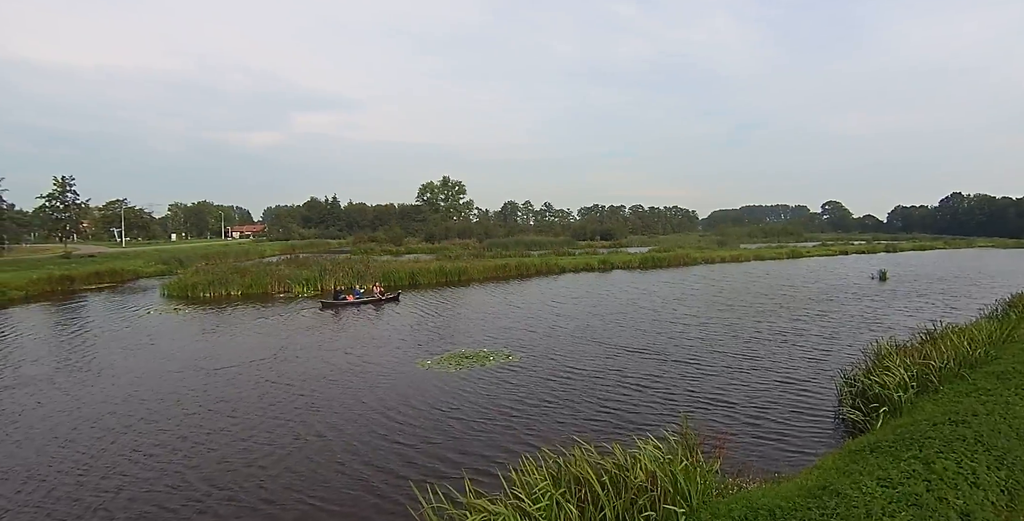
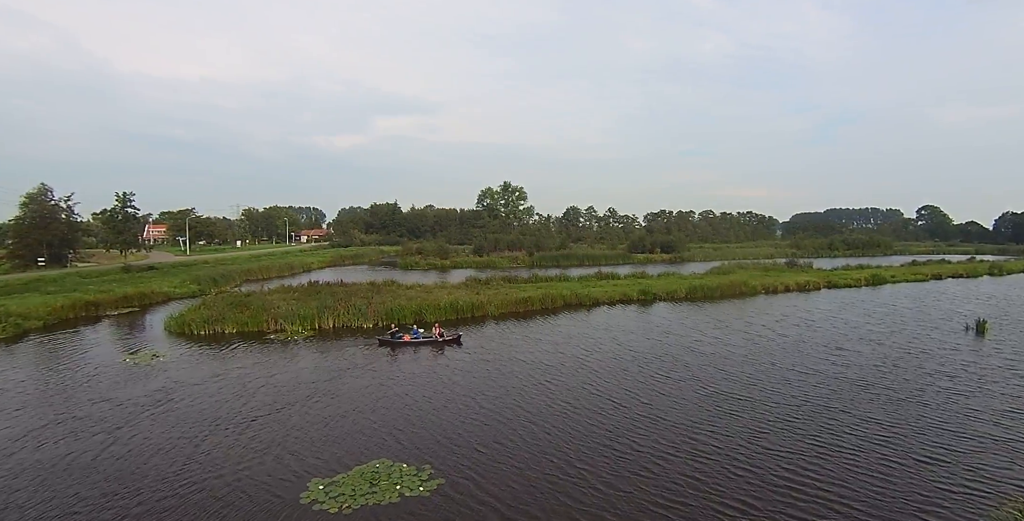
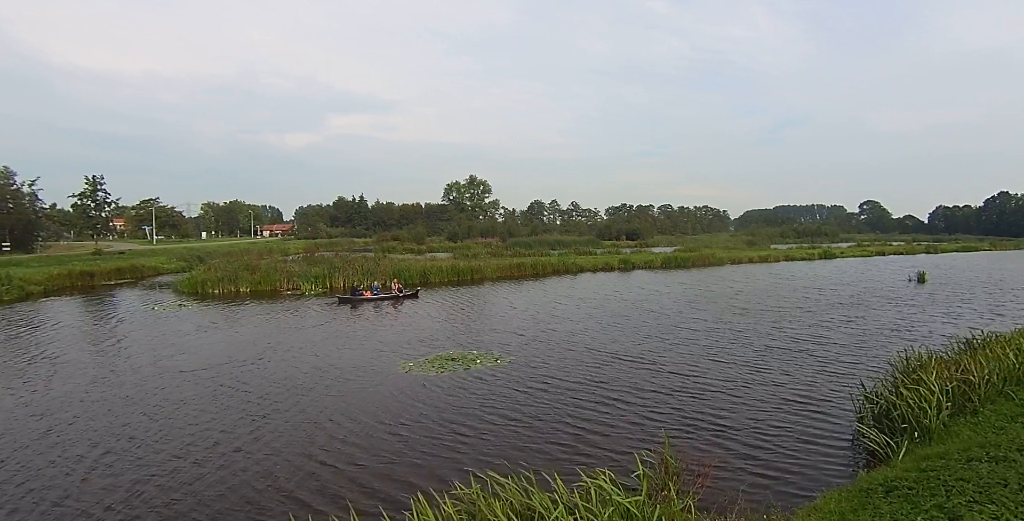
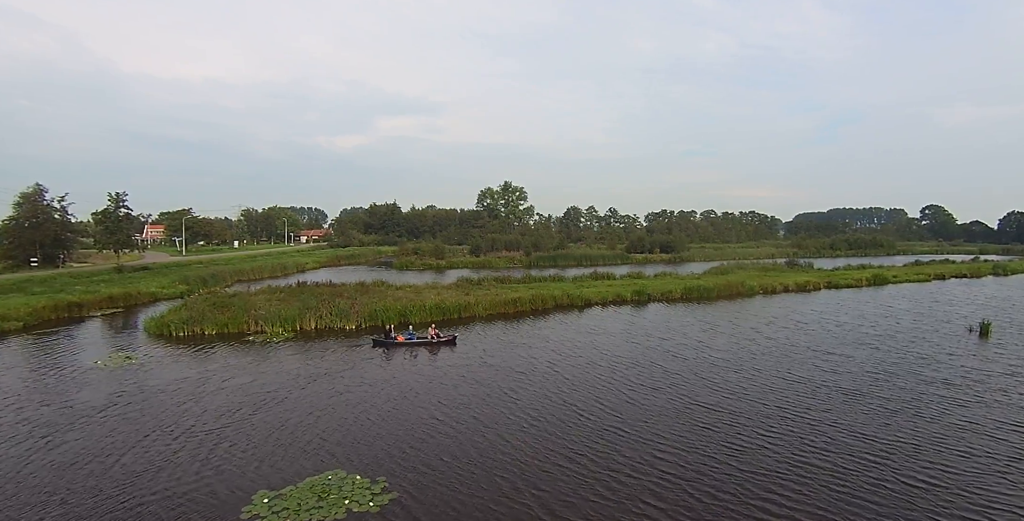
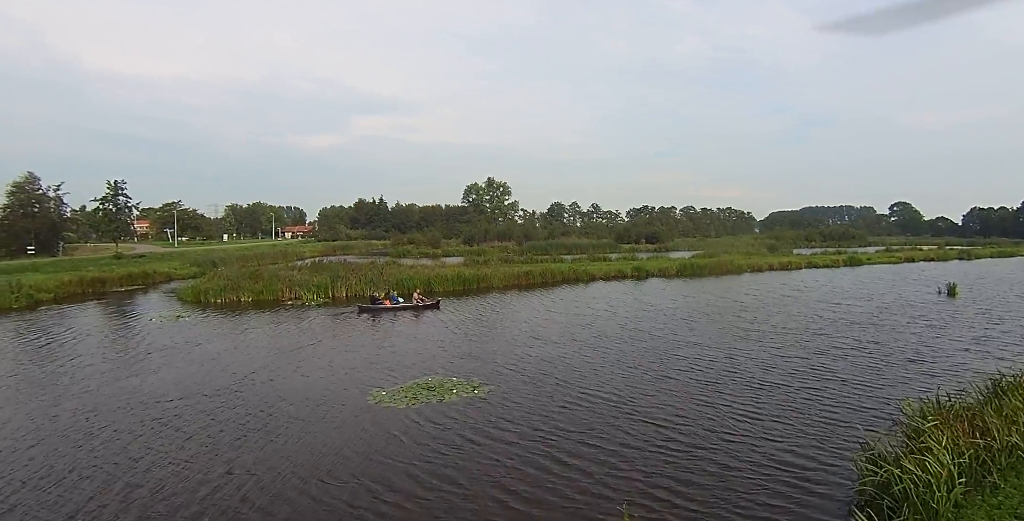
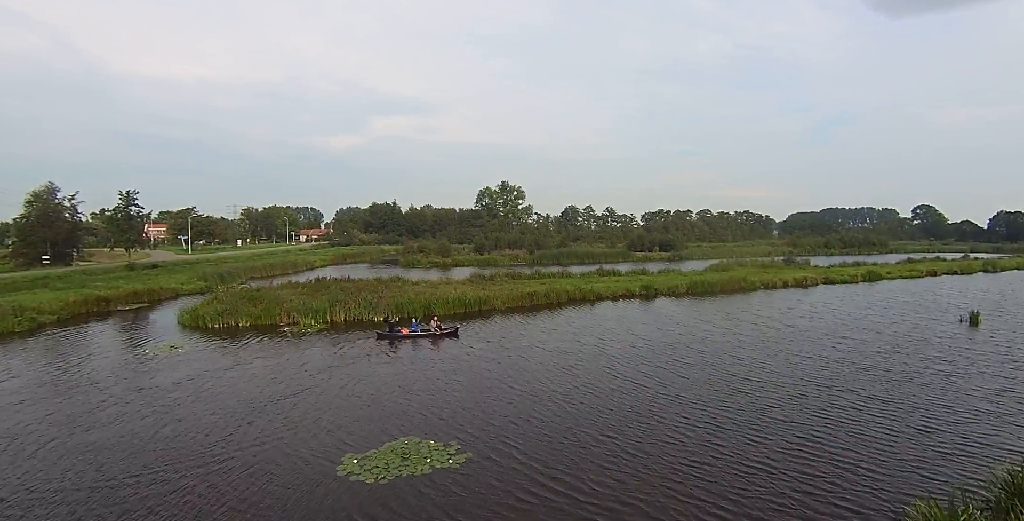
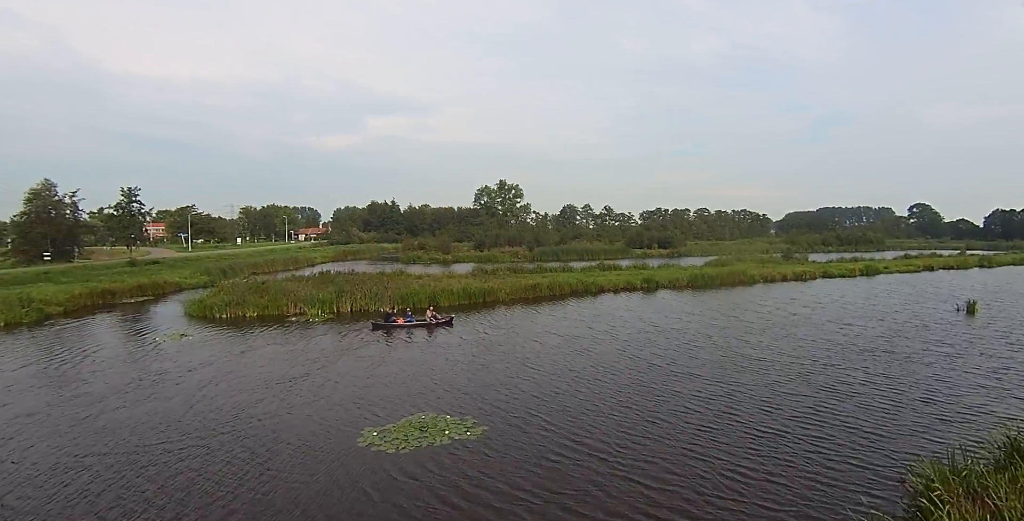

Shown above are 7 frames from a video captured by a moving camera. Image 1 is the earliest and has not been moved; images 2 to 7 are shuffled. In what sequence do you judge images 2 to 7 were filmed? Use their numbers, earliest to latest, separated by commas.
3, 5, 7, 6, 2, 4
